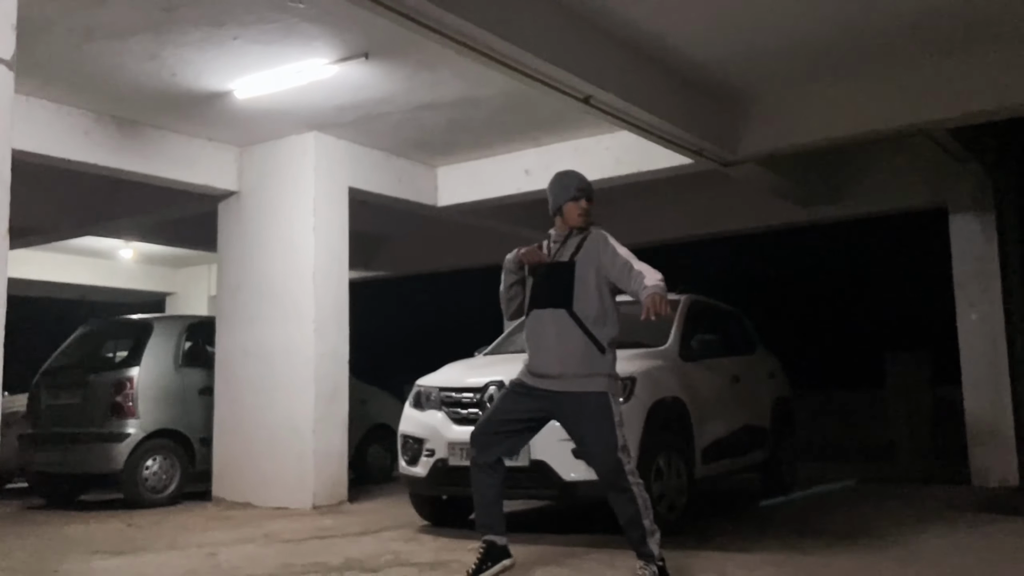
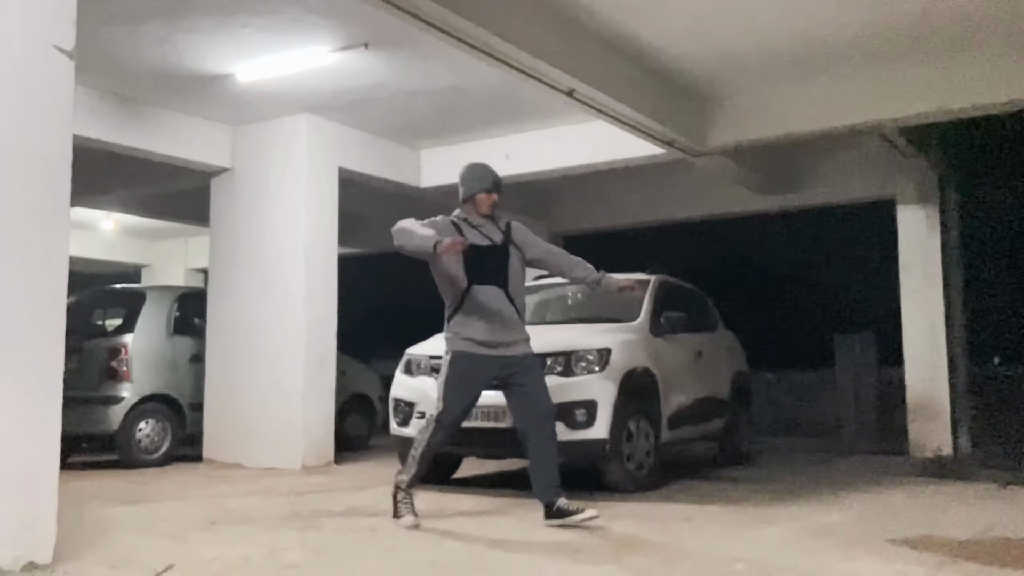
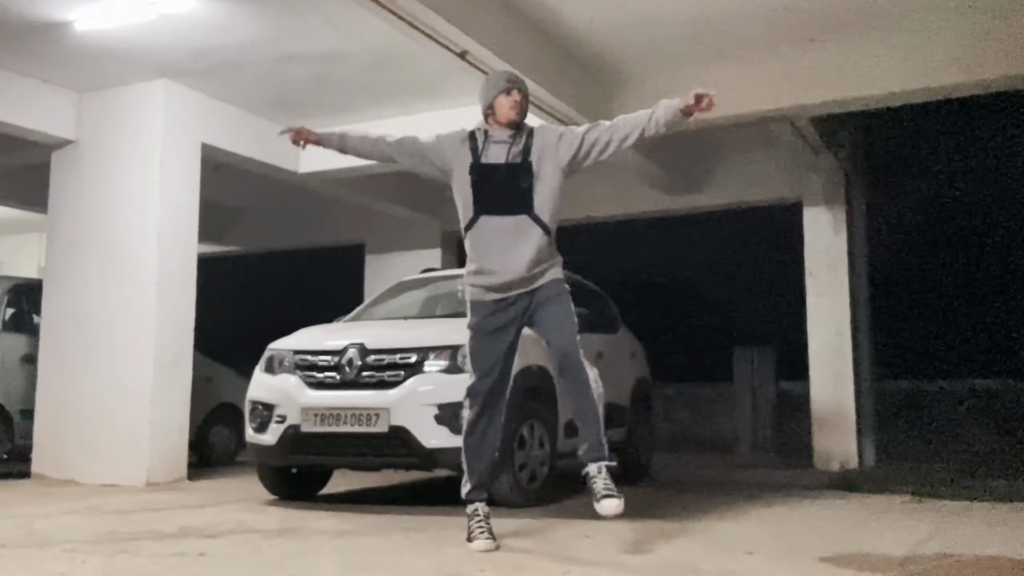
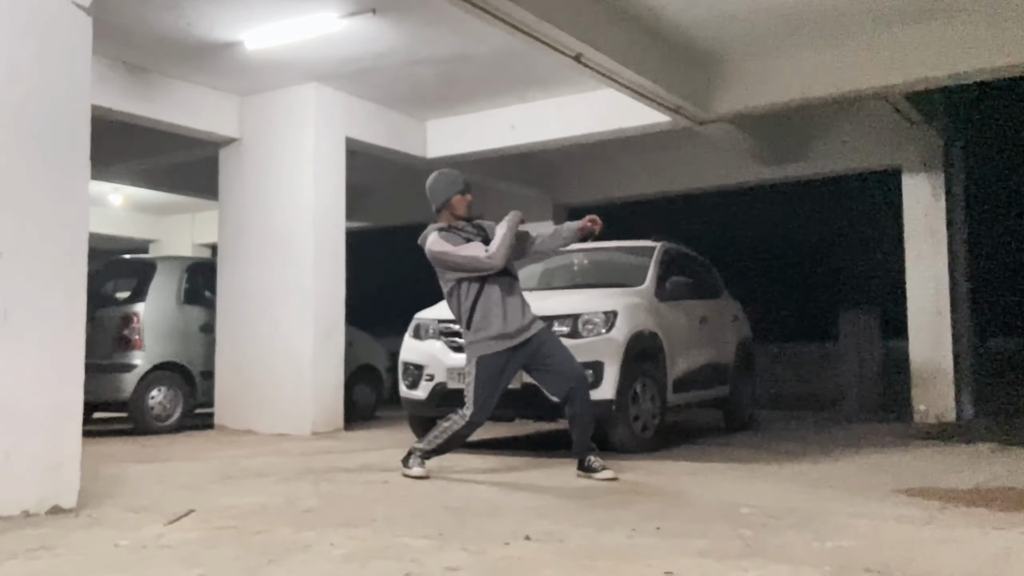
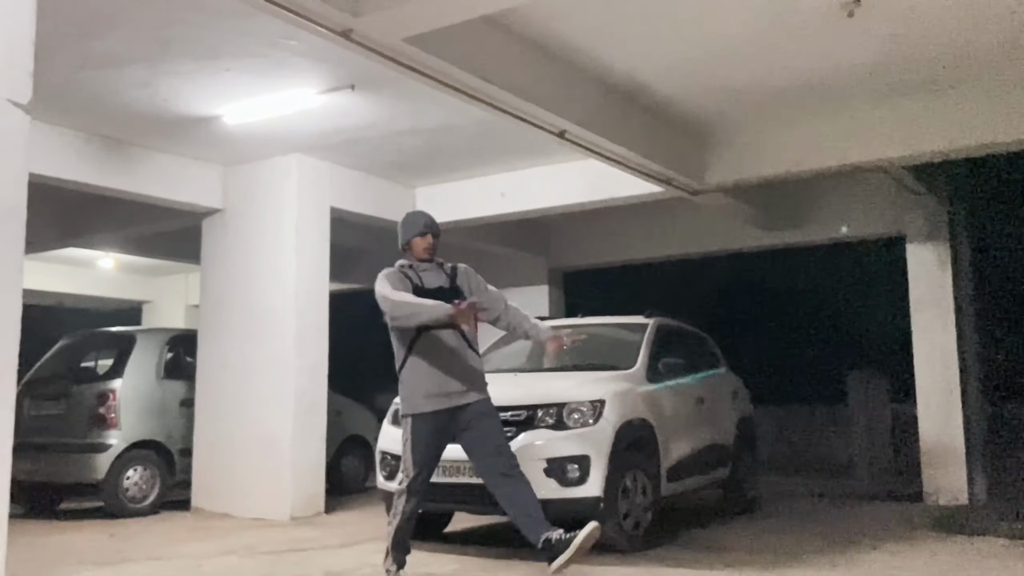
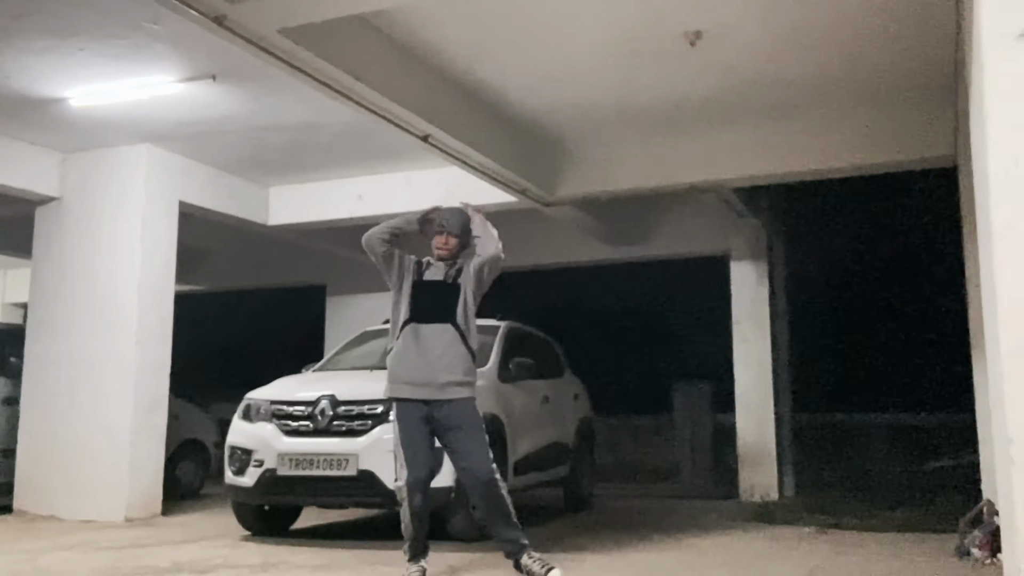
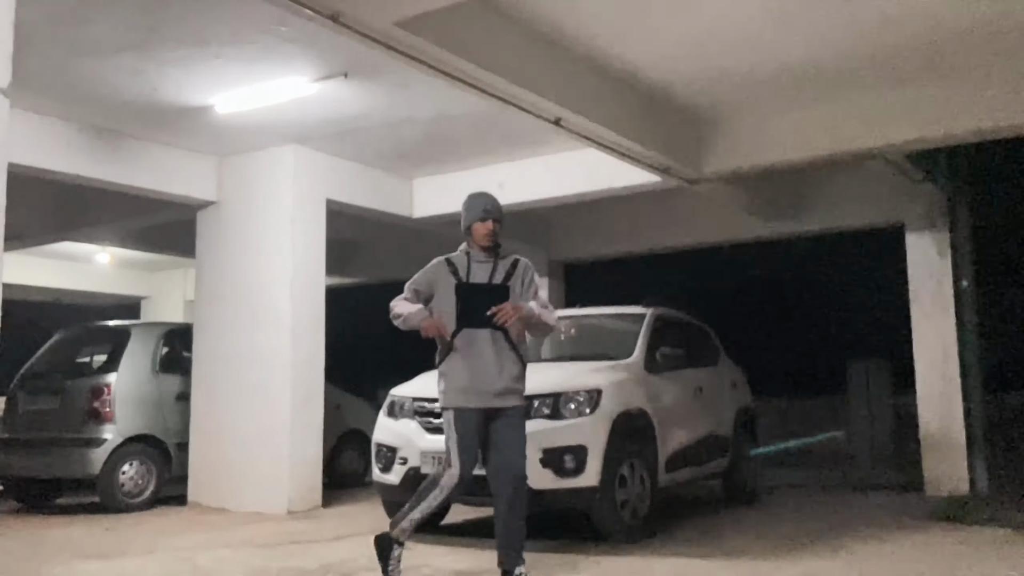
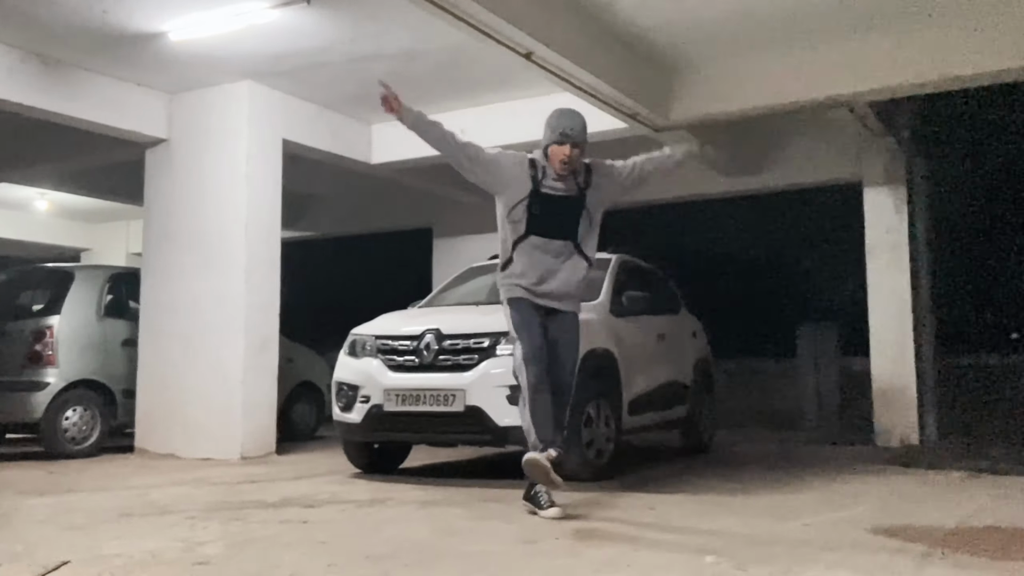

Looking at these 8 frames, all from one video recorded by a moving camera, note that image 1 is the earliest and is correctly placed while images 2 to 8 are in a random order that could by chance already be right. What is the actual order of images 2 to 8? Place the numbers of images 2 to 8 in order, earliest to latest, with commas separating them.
7, 5, 2, 4, 8, 3, 6
